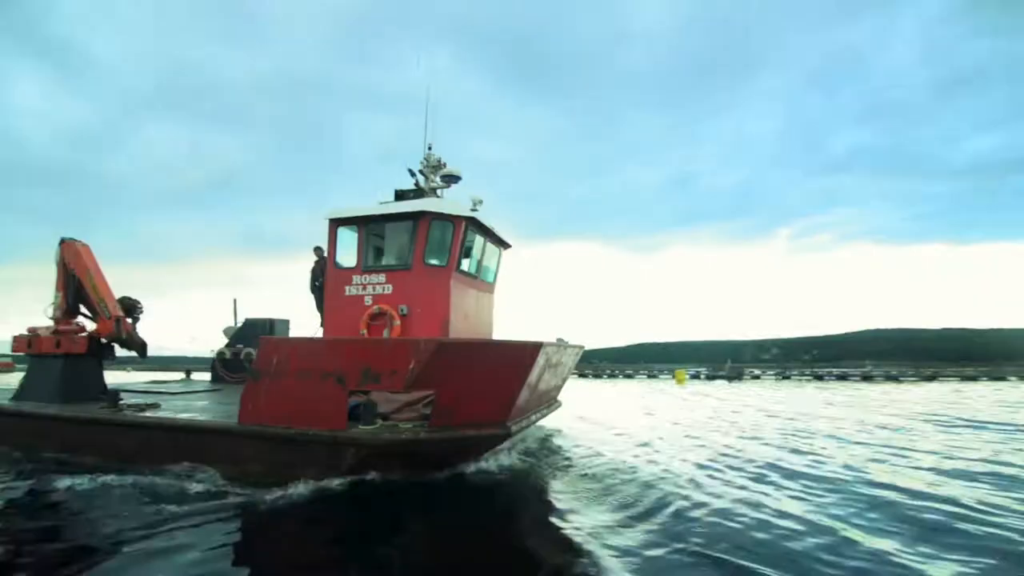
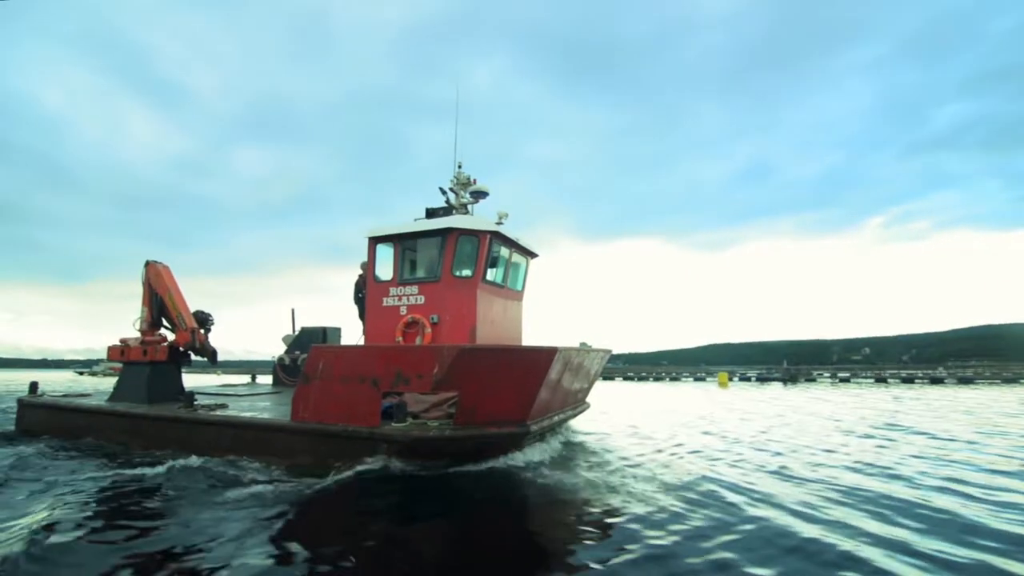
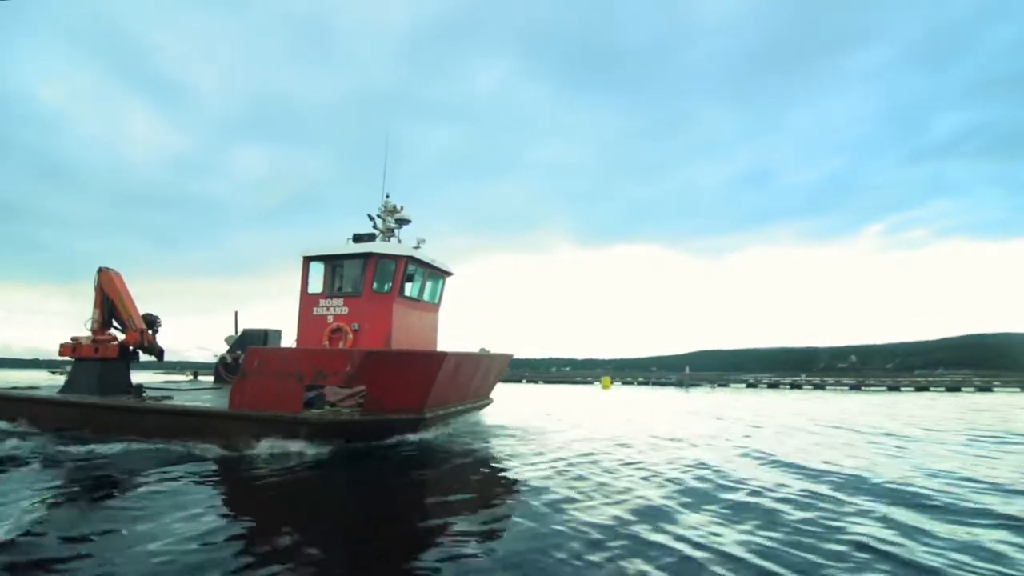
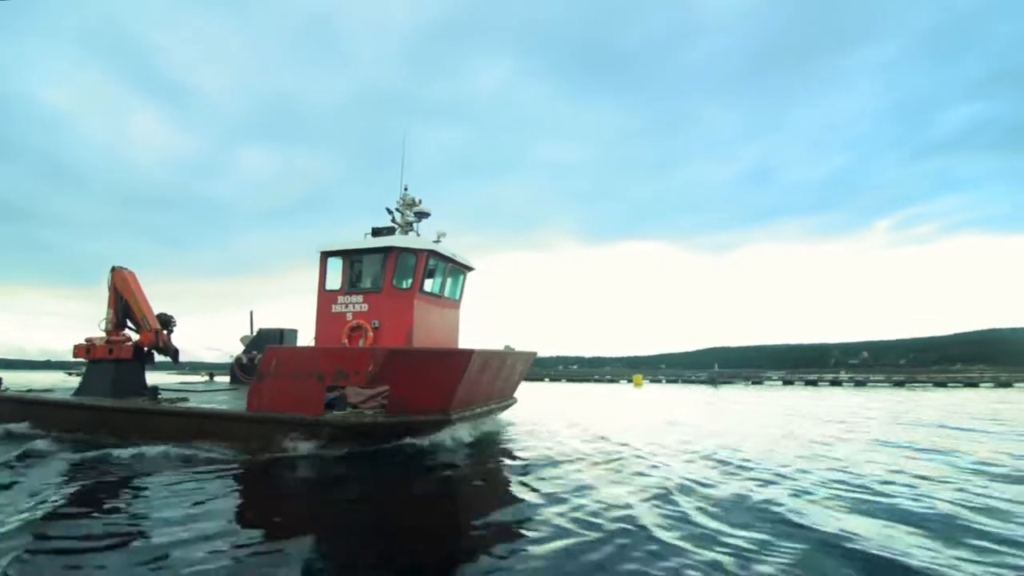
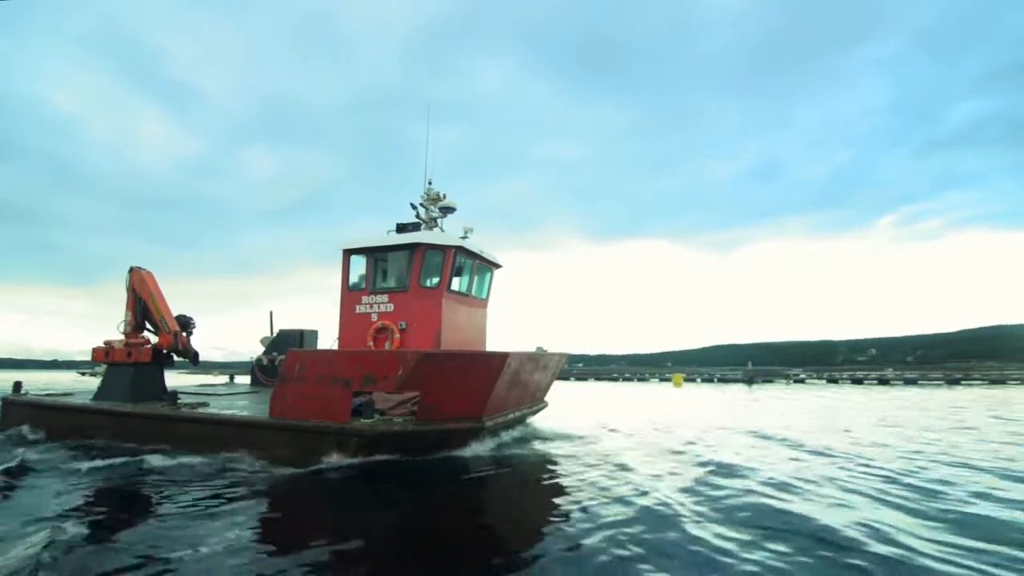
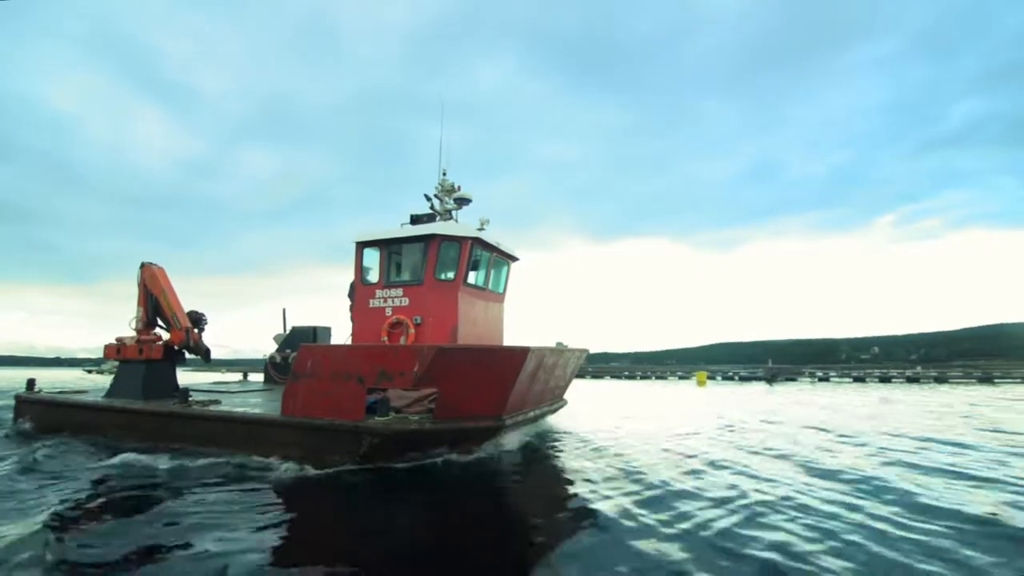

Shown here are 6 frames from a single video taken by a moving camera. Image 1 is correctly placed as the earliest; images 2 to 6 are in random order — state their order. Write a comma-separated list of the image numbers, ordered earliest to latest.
2, 6, 5, 4, 3
